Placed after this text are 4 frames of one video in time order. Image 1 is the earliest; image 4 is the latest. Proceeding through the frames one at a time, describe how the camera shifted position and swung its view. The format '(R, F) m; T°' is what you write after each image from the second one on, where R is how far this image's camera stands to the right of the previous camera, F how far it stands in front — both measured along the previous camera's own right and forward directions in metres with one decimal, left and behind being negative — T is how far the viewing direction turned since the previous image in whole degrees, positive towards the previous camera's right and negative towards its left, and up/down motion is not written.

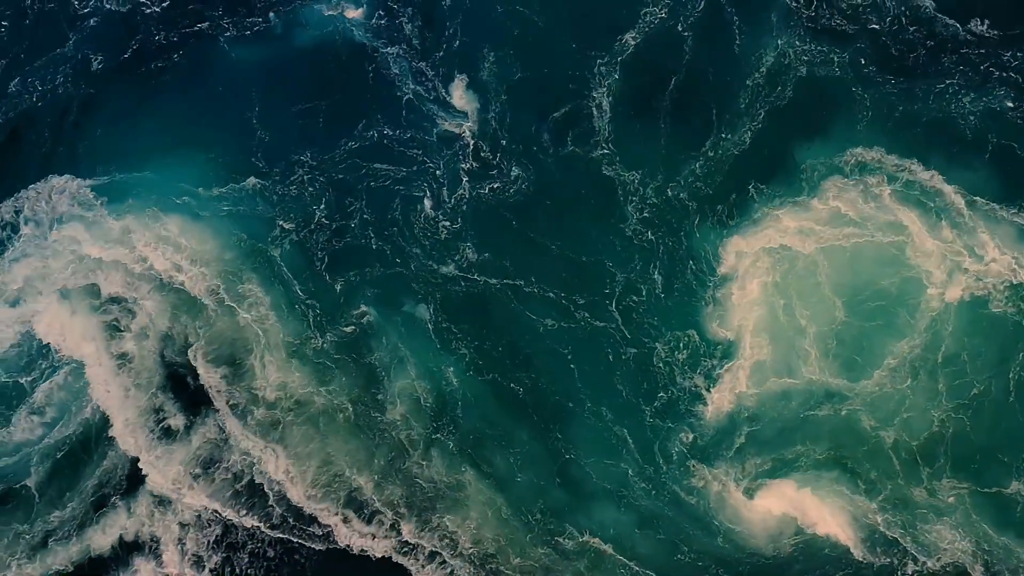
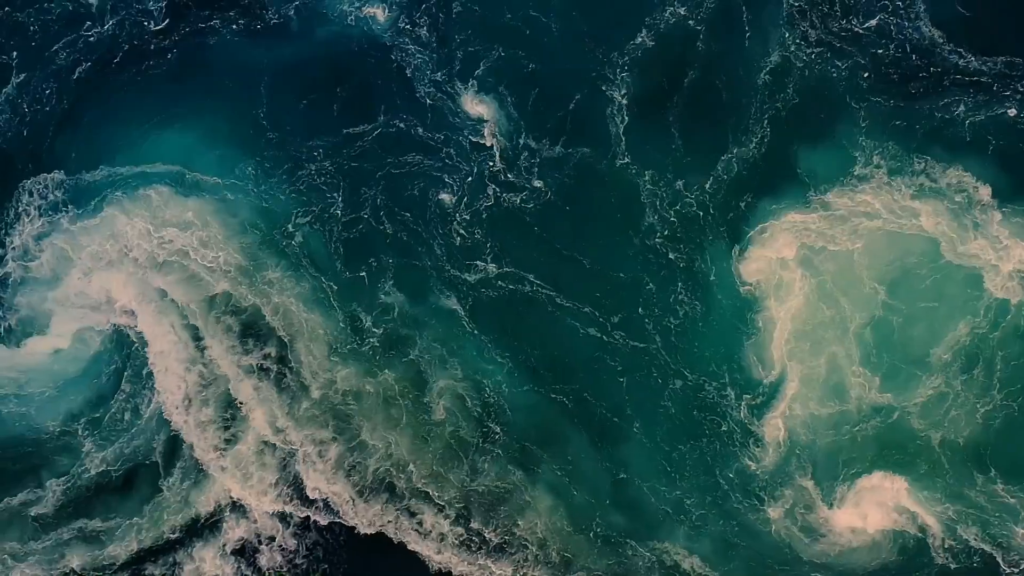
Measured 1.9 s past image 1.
(-3.9, +5.0) m; +1°
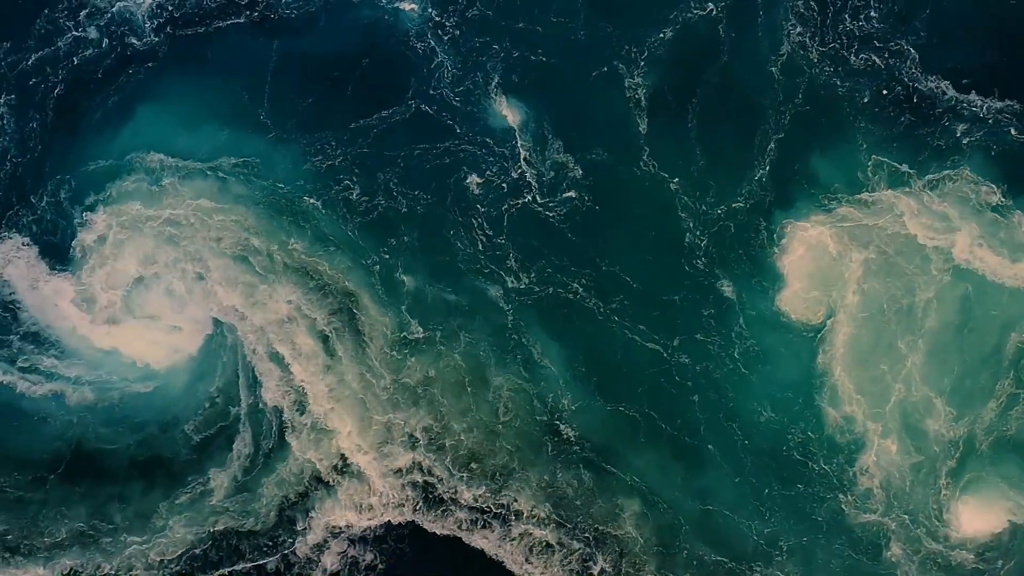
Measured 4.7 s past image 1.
(-4.4, +6.0) m; +1°
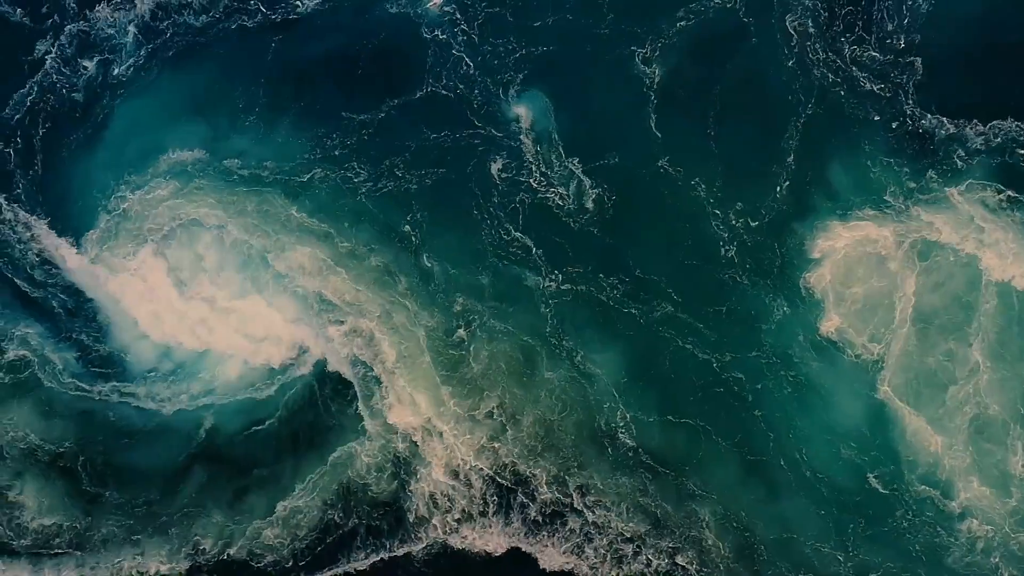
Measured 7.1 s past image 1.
(-2.6, +6.6) m; 0°
